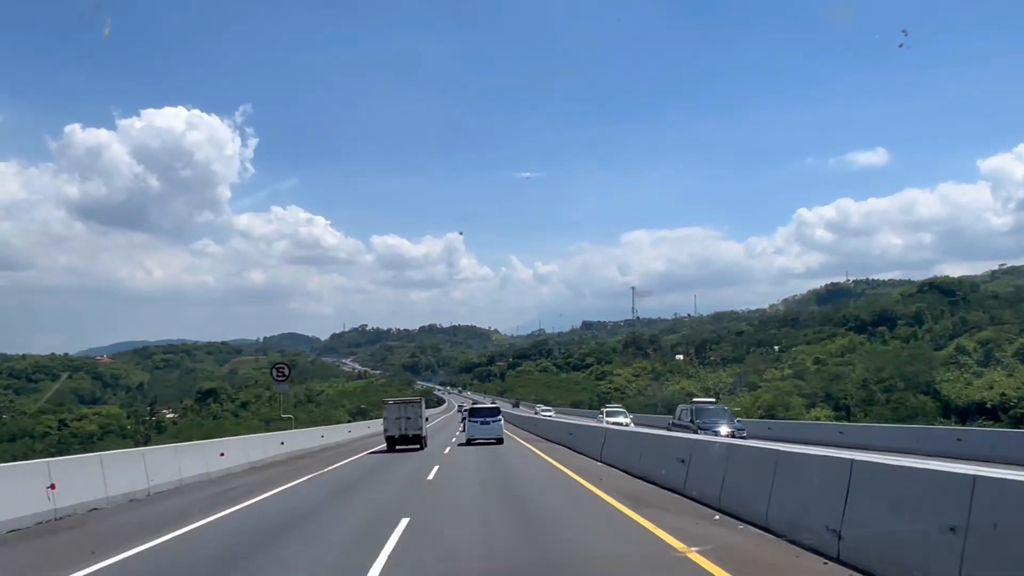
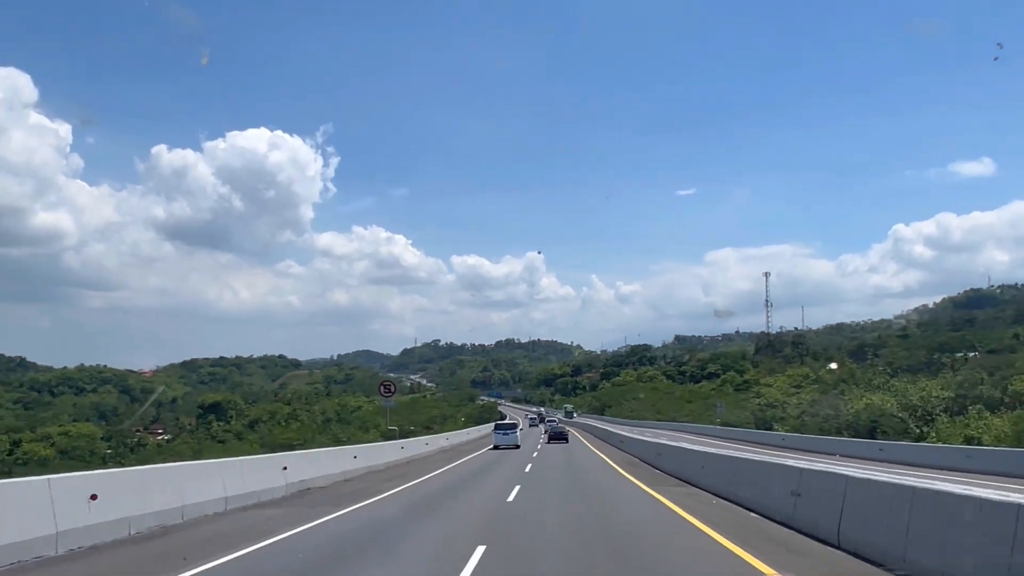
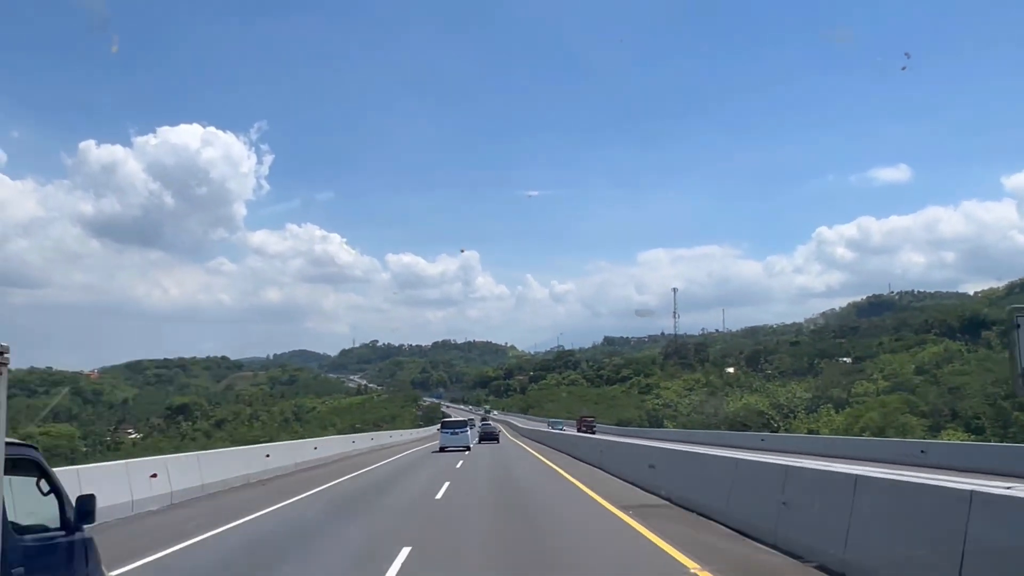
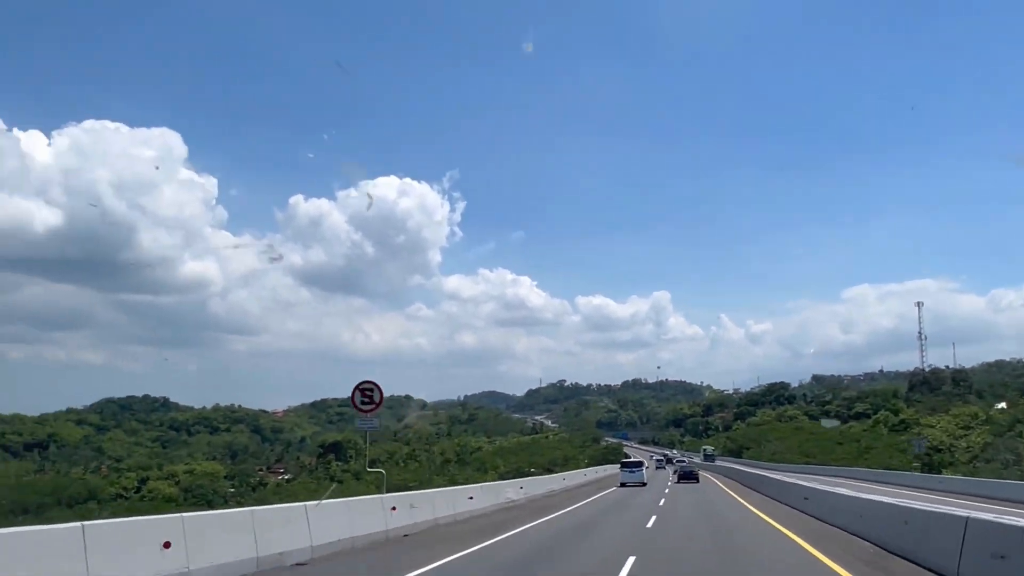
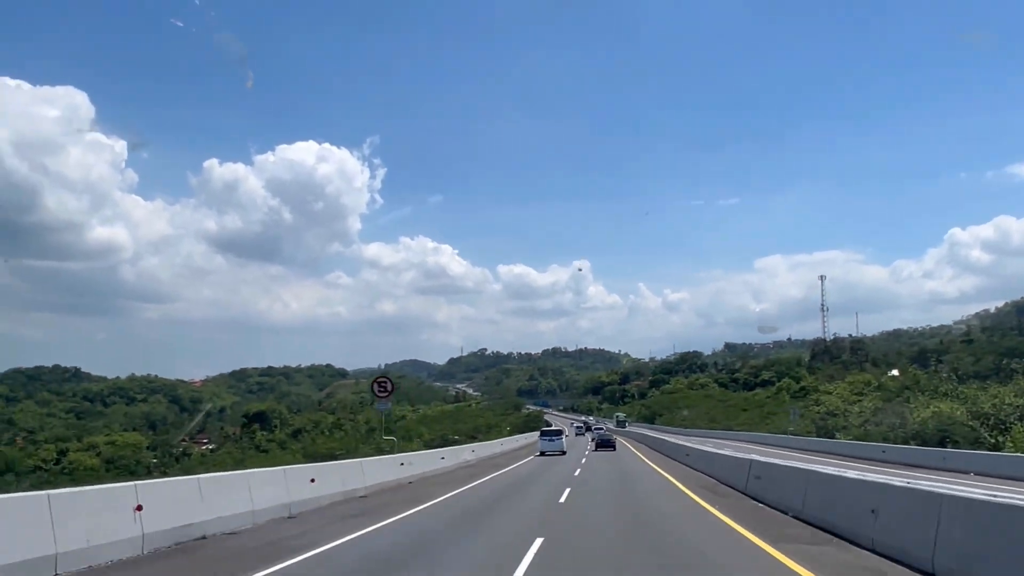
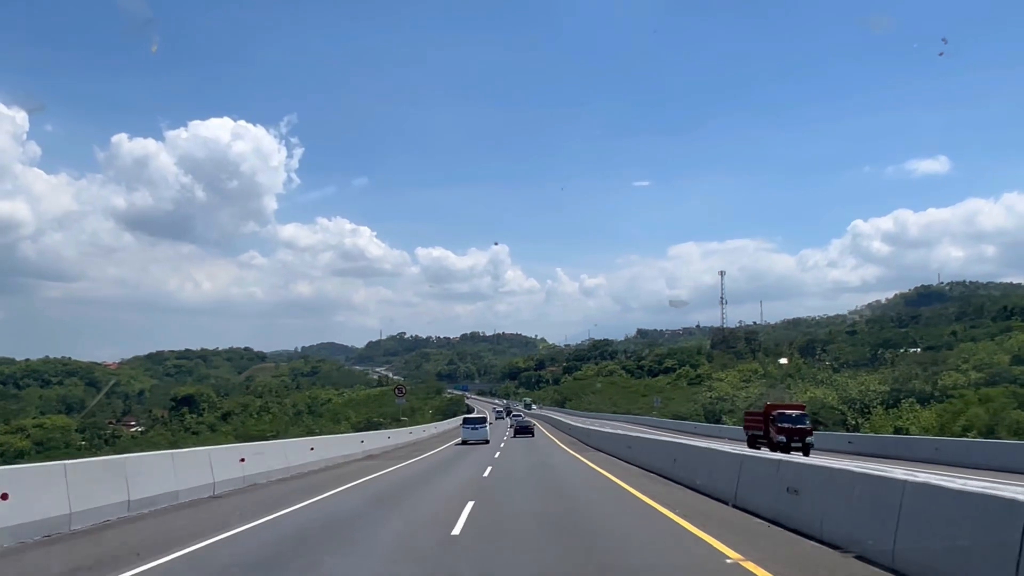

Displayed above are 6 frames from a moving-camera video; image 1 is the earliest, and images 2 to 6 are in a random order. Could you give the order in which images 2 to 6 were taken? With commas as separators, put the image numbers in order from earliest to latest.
3, 6, 2, 5, 4
